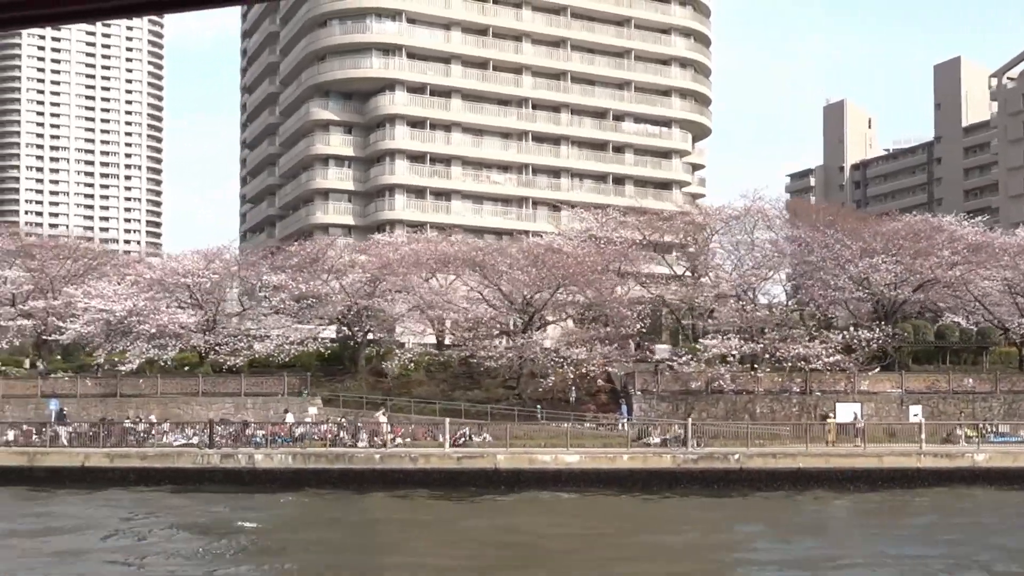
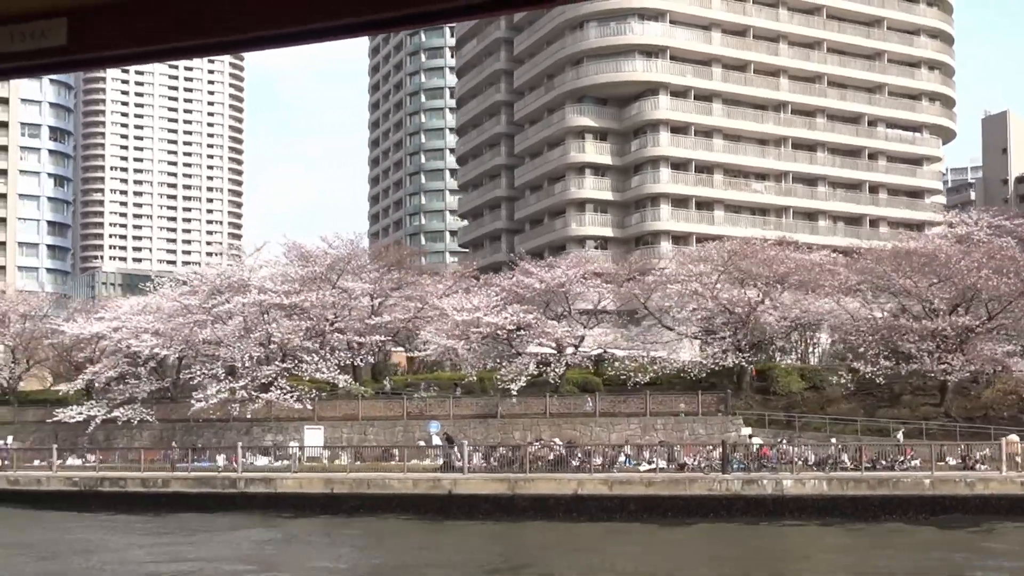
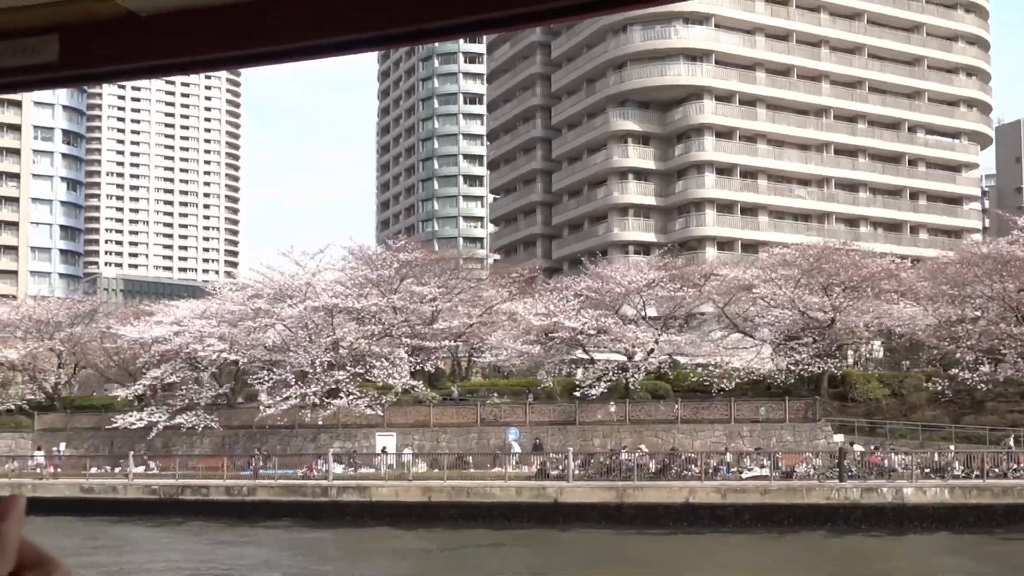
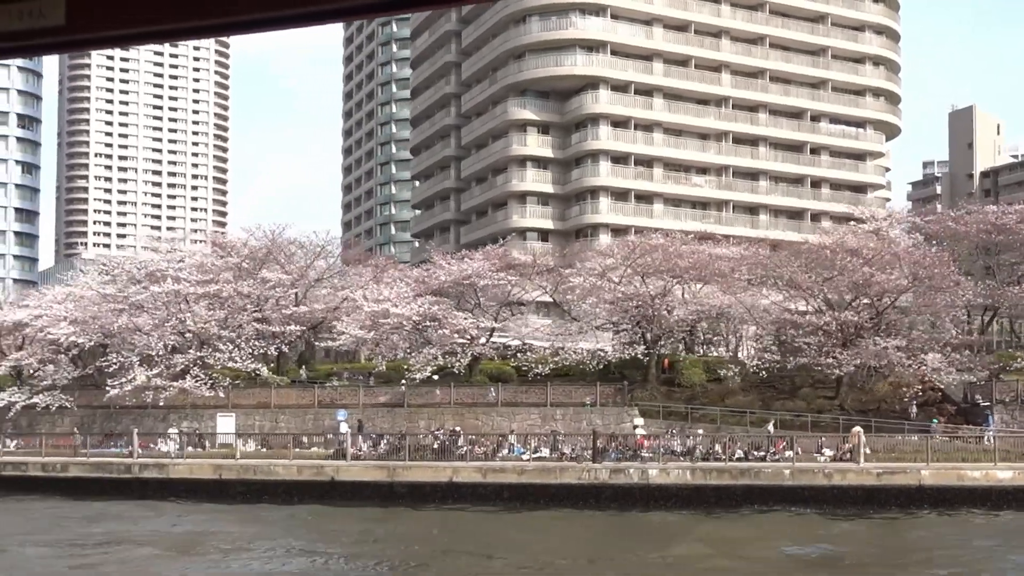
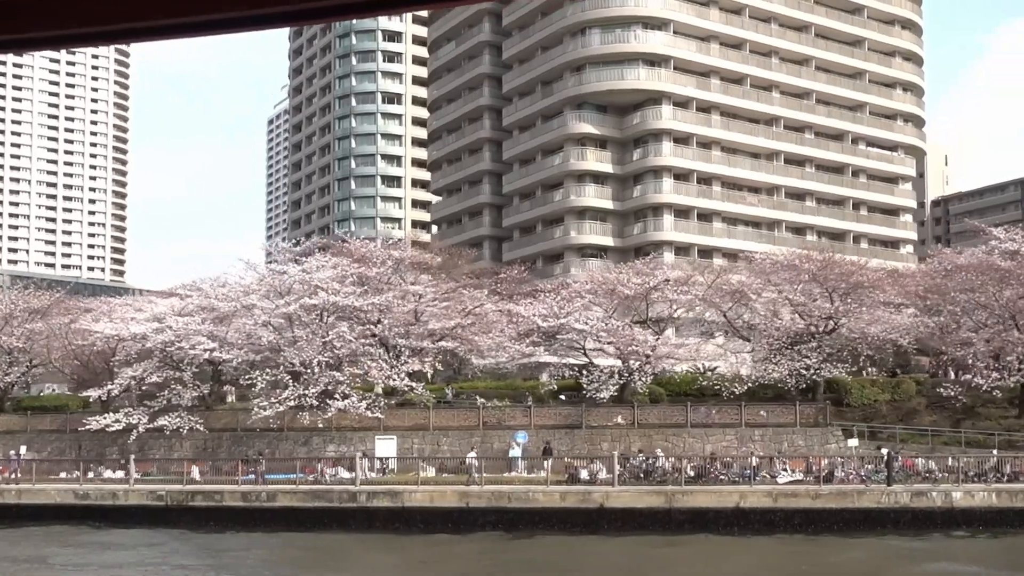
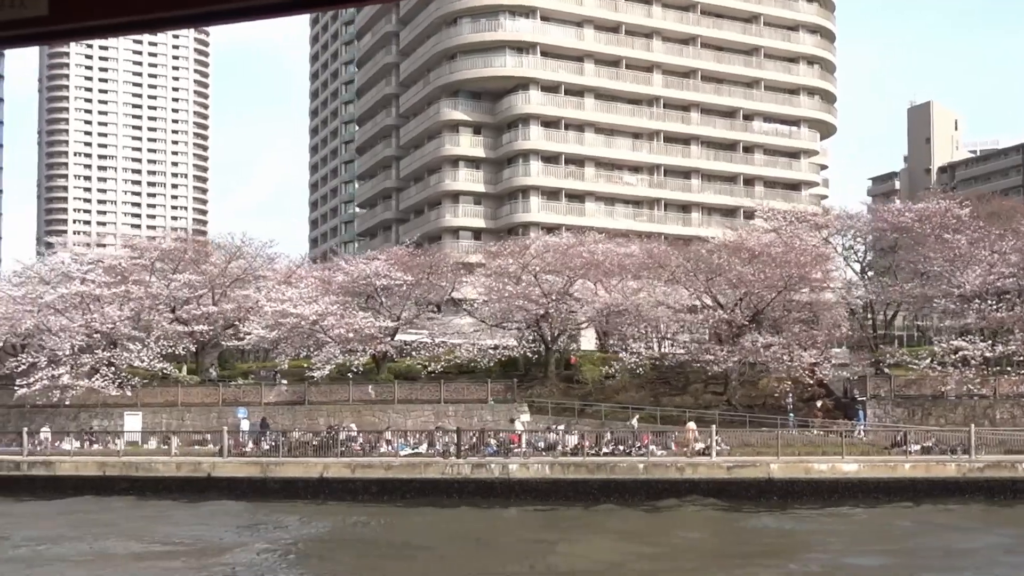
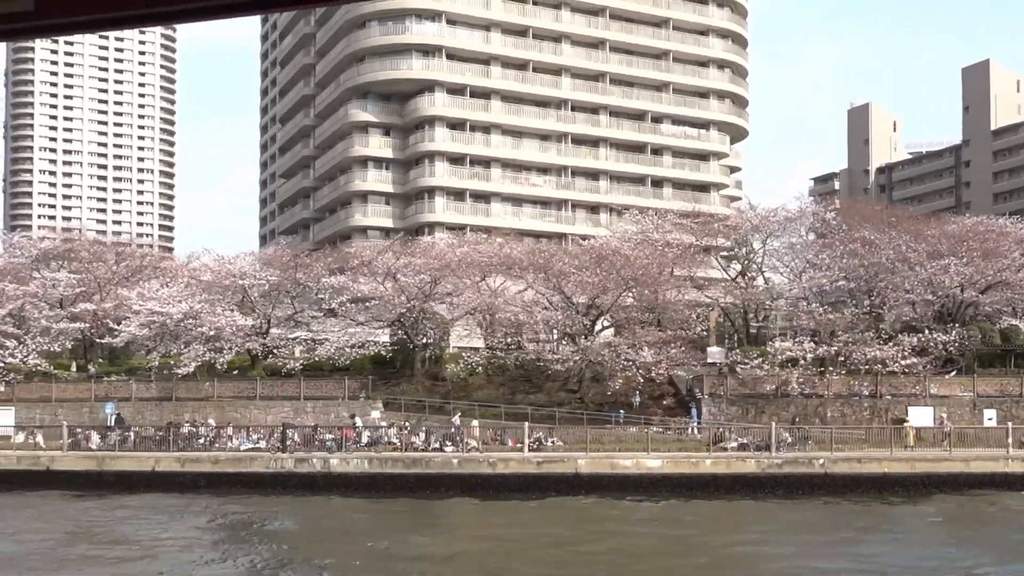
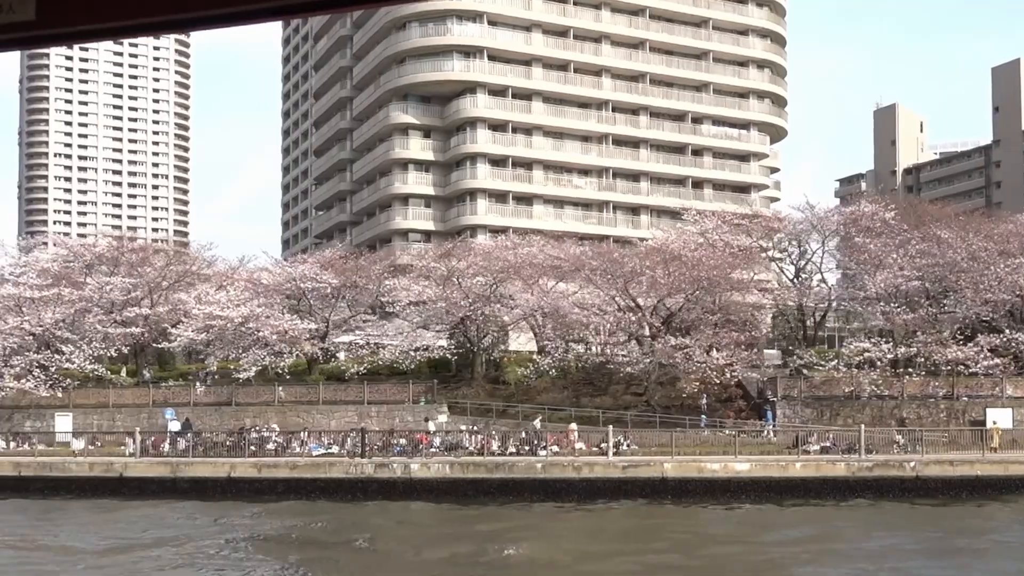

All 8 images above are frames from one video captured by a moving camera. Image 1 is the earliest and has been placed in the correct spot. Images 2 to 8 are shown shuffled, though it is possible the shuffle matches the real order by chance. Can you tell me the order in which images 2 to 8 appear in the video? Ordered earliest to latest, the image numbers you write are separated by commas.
7, 8, 6, 4, 2, 3, 5
